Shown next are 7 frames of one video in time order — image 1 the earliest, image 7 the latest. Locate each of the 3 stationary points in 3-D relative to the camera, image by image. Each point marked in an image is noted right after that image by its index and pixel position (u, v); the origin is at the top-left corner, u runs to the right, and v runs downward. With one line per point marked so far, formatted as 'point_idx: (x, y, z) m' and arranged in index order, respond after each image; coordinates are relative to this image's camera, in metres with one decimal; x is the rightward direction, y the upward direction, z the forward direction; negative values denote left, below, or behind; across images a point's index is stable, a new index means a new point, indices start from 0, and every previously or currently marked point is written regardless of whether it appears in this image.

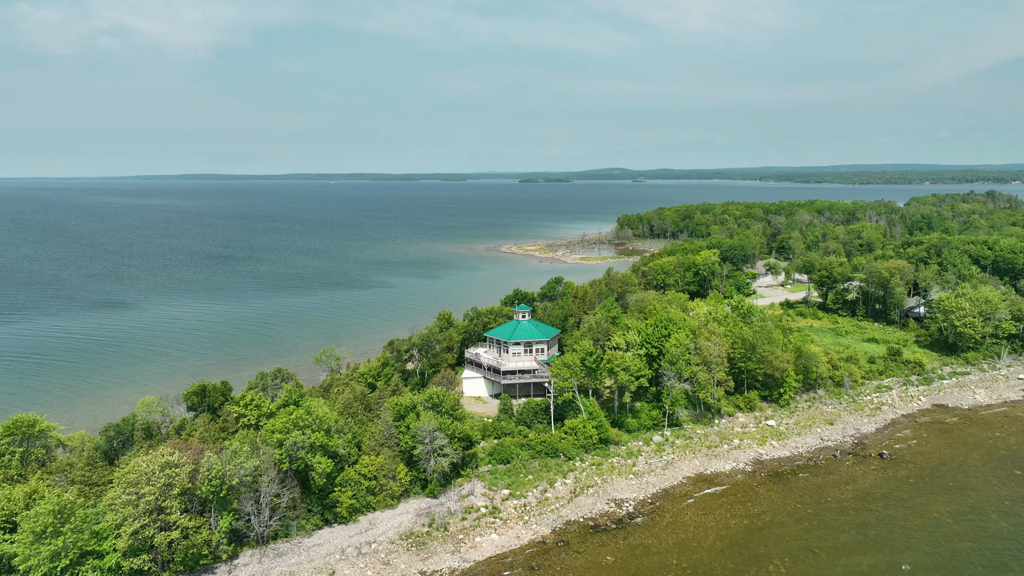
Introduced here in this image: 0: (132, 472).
0: (-10.4, -5.1, +19.4) m
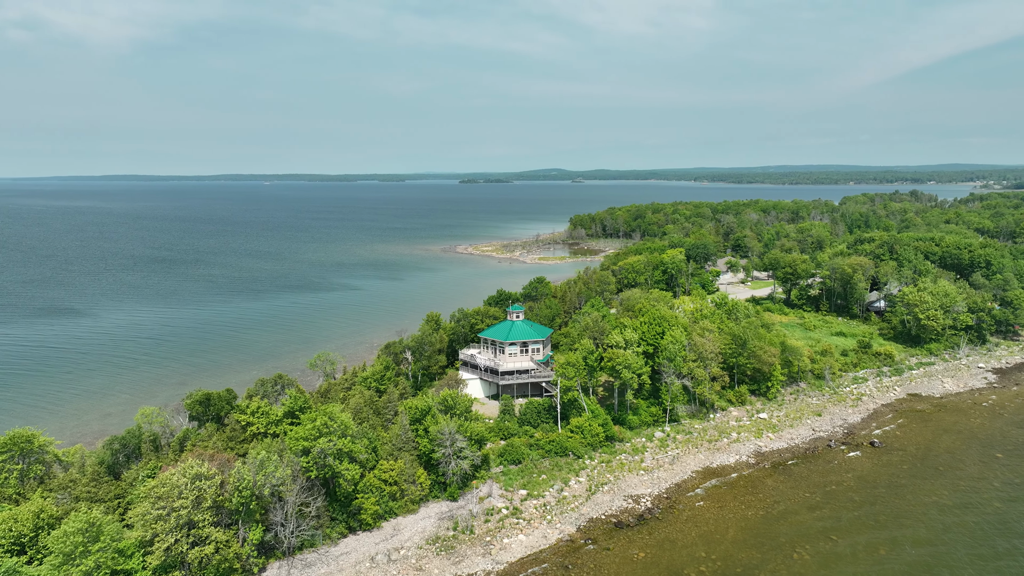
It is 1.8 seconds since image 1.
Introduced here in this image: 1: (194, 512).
0: (-9.2, -5.2, +18.6) m
1: (-8.3, -5.9, +18.5) m
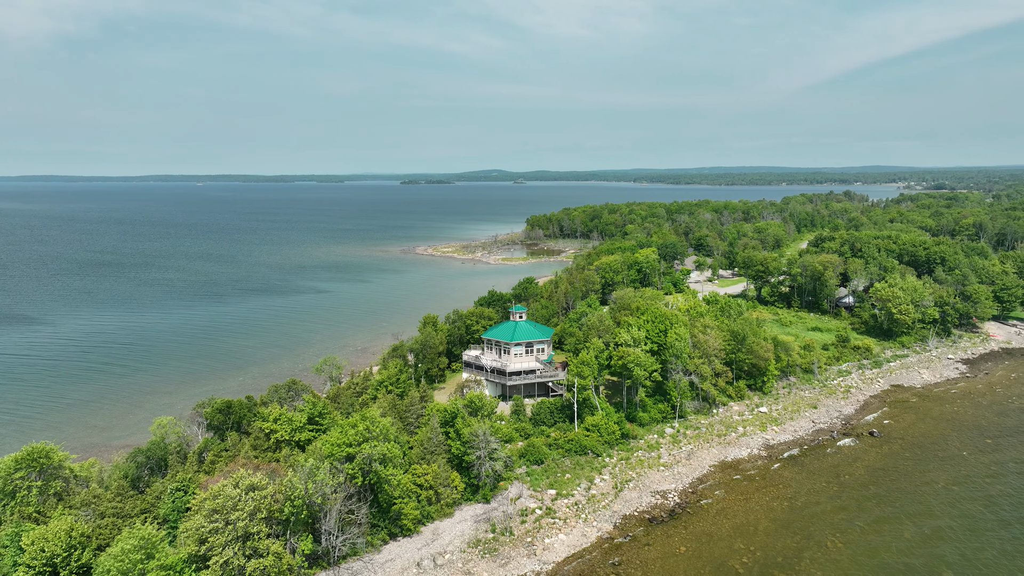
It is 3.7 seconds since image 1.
0: (-7.6, -5.3, +17.9) m
1: (-6.7, -6.0, +17.8) m
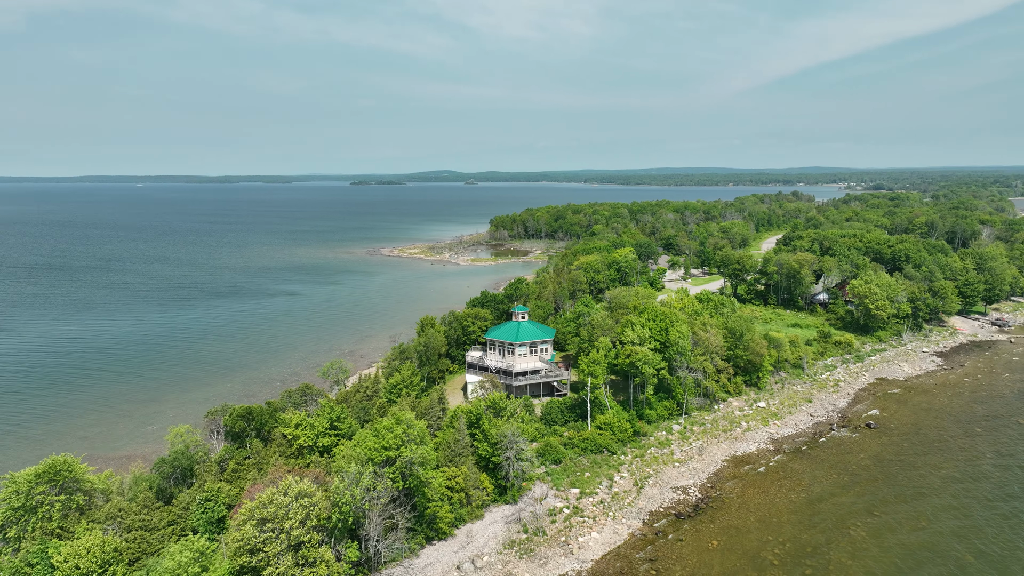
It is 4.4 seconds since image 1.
0: (-6.2, -5.4, +17.4) m
1: (-5.2, -6.1, +17.4) m
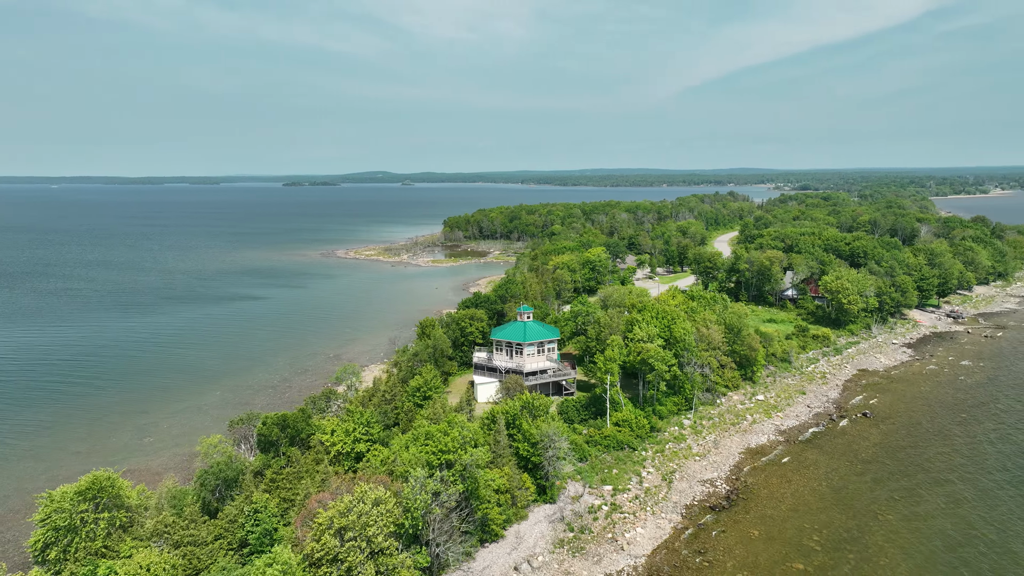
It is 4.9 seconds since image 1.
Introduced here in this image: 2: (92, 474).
0: (-4.2, -5.5, +16.9) m
1: (-3.3, -6.1, +17.0) m
2: (-11.6, -5.1, +19.2) m
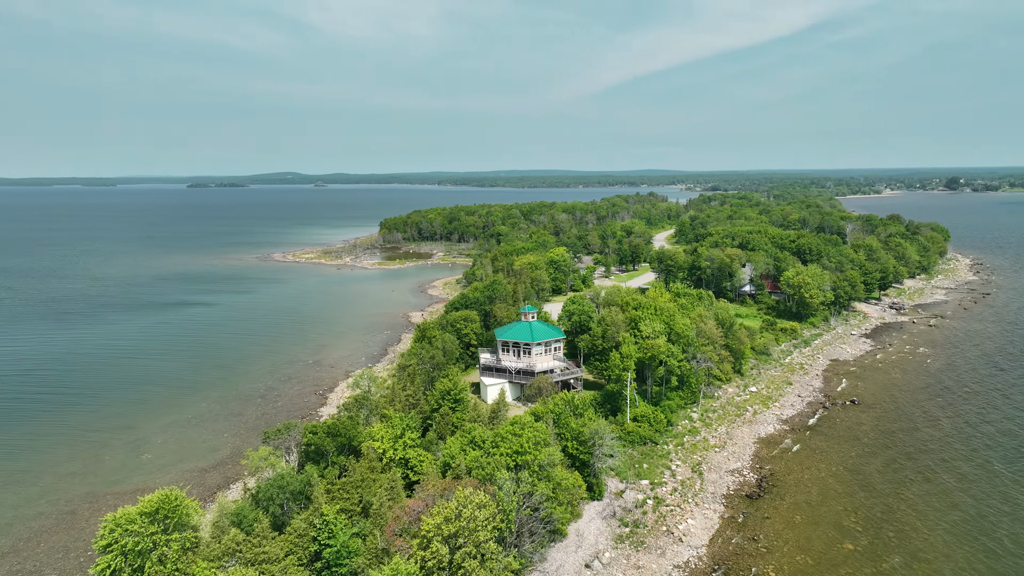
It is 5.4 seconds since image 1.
0: (-1.7, -5.5, +16.5) m
1: (-0.7, -6.1, +16.7) m
2: (-9.3, -5.2, +17.9) m
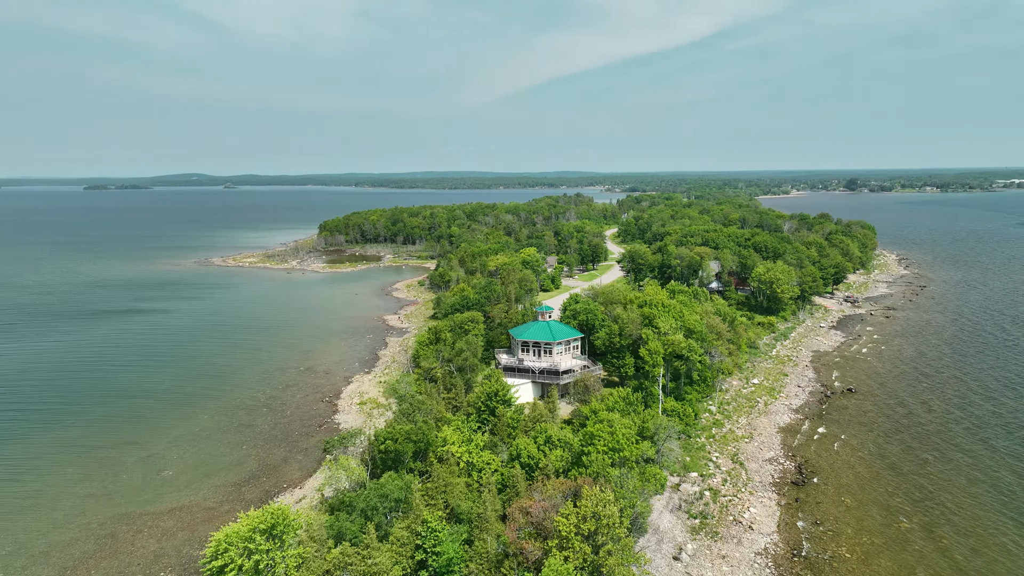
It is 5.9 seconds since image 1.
0: (+1.5, -5.4, +16.4) m
1: (+2.4, -6.0, +16.7) m
2: (-6.3, -5.3, +16.9) m
